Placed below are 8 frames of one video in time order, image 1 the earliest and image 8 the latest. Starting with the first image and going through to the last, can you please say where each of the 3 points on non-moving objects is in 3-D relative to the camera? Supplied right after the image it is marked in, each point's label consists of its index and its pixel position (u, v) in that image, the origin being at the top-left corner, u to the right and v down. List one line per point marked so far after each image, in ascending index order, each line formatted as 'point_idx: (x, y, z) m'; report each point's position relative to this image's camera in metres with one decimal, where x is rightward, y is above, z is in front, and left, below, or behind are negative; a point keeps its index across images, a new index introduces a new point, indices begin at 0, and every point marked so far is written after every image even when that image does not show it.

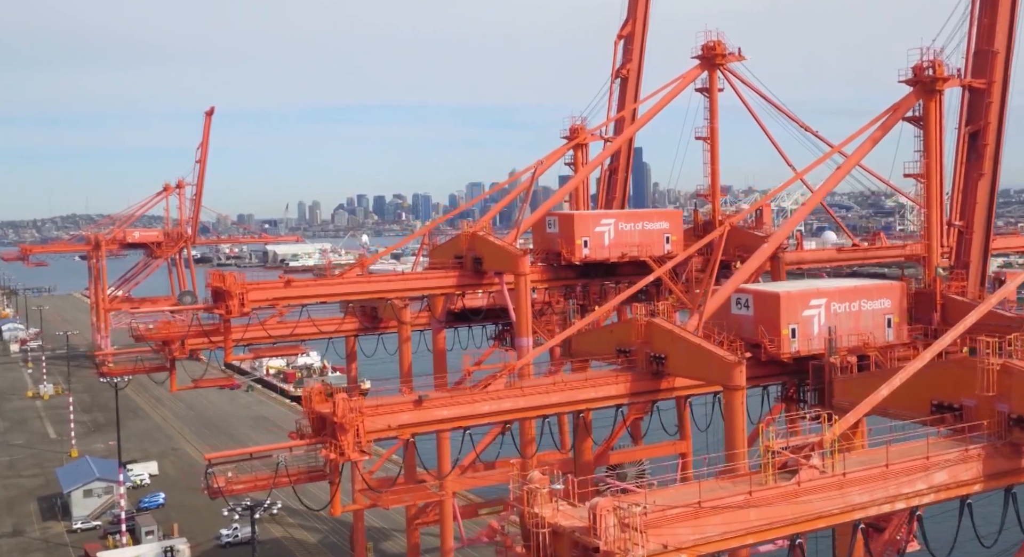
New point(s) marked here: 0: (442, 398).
0: (-0.8, -1.5, +12.5) m
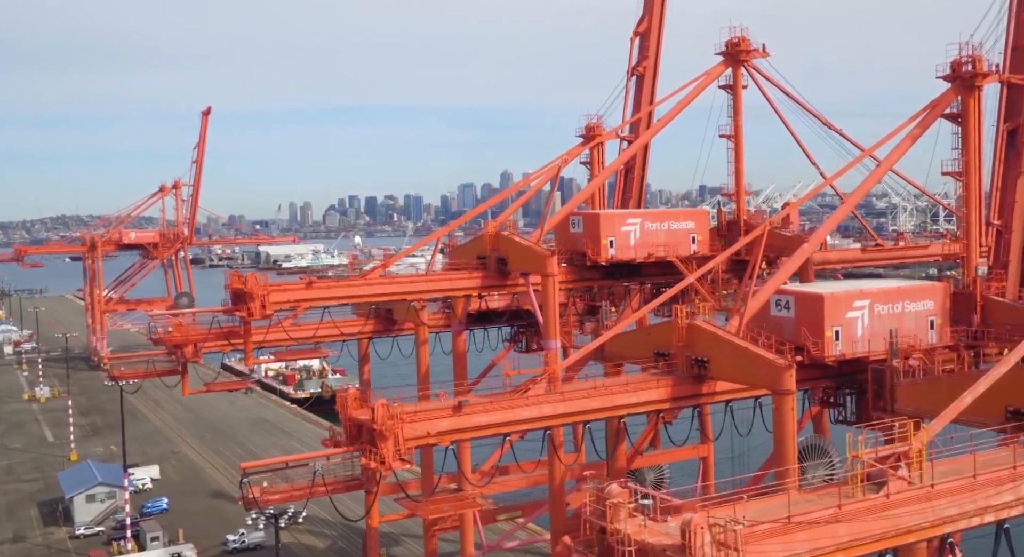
0: (-0.3, -1.5, +12.0) m
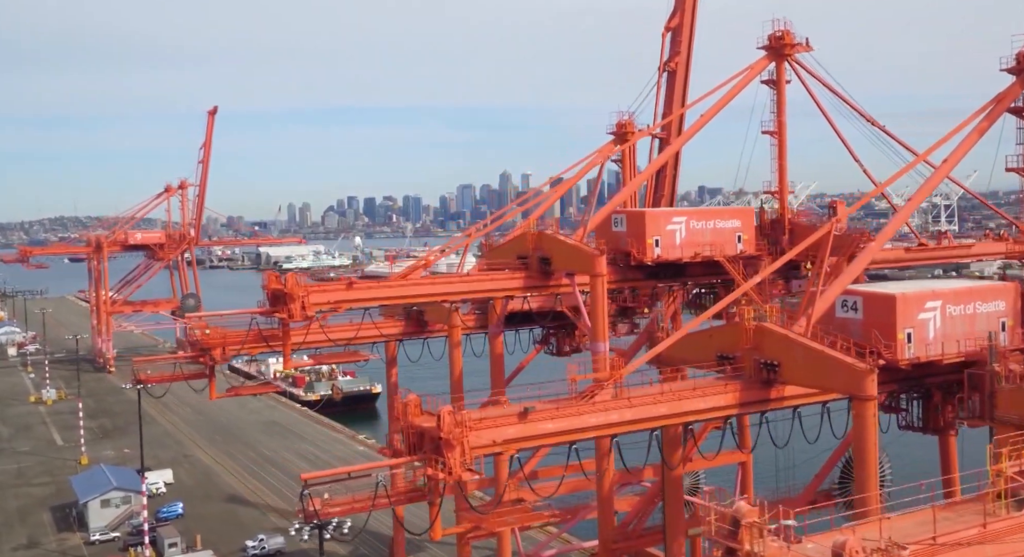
0: (+0.4, -1.5, +11.5) m
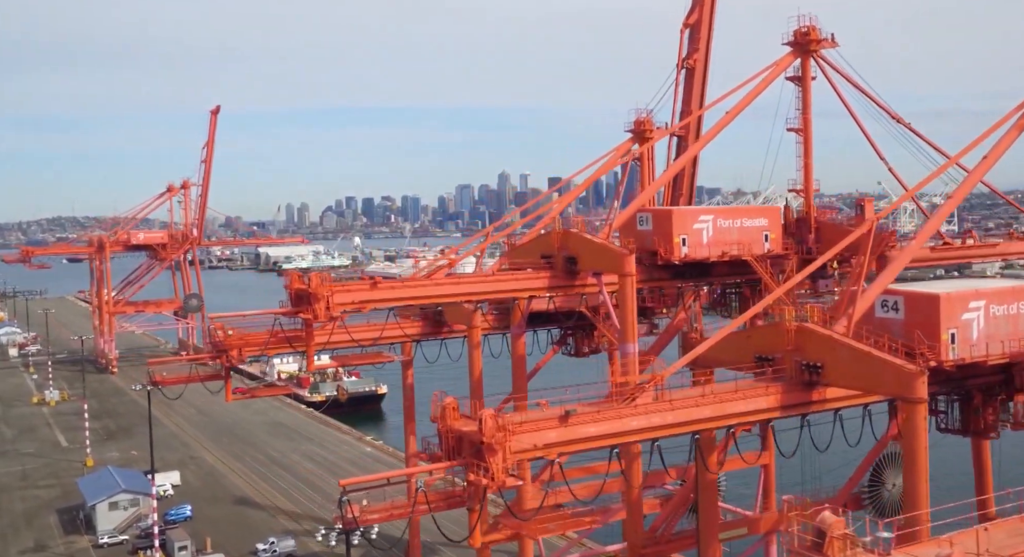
0: (+0.8, -1.5, +11.2) m
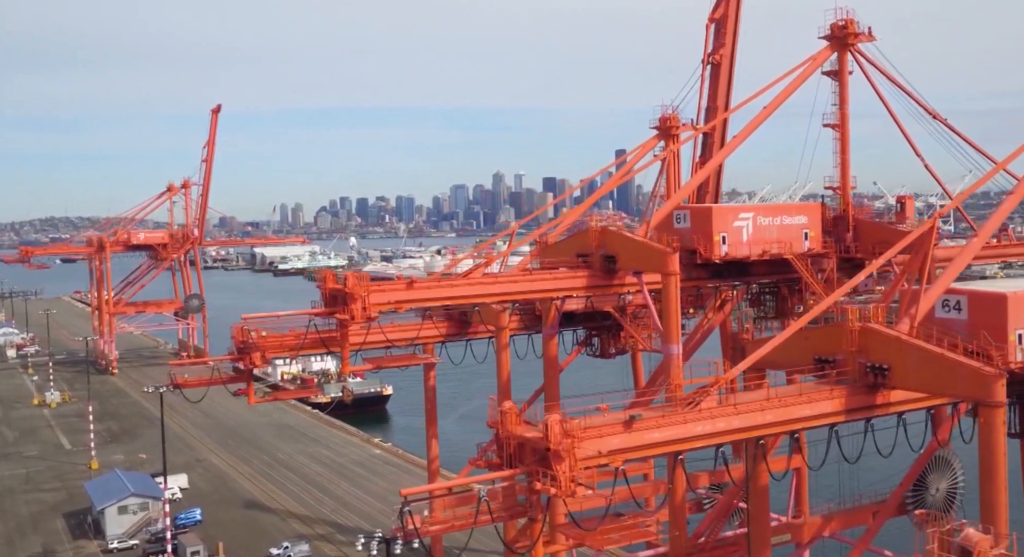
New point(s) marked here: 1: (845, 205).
0: (+1.5, -1.5, +10.7) m
1: (+6.1, +1.4, +19.0) m
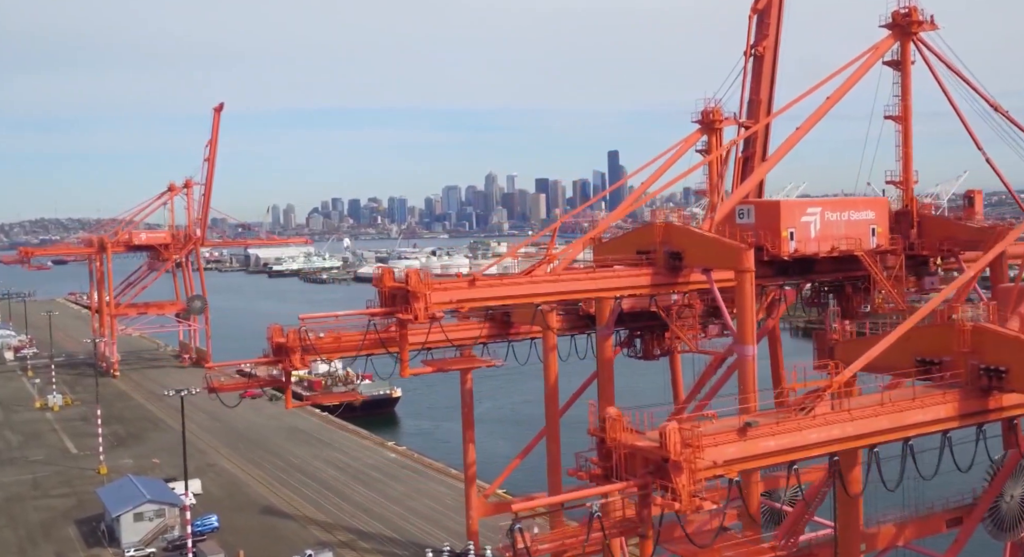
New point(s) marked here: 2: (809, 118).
0: (+2.4, -1.4, +9.9) m
1: (+7.0, +1.4, +18.2) m
2: (+5.4, +2.9, +18.6) m
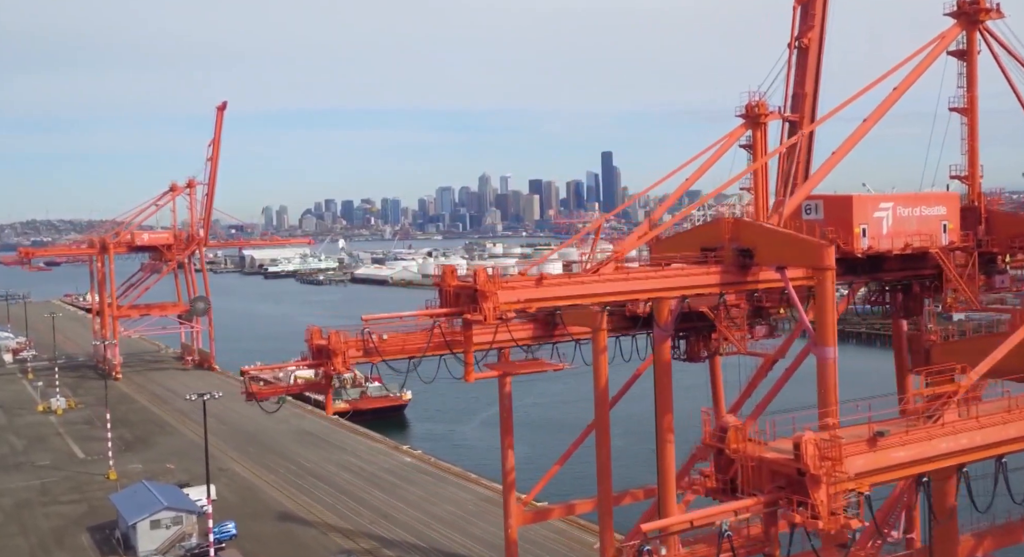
0: (+3.4, -1.4, +9.2) m
1: (+7.9, +1.4, +17.5) m
2: (+6.3, +3.0, +17.8) m
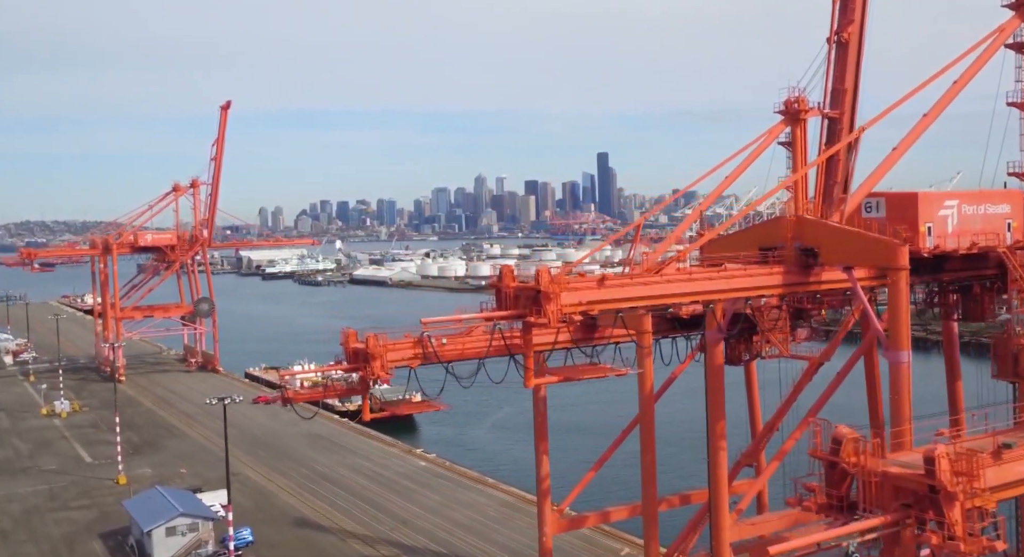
0: (+4.1, -1.4, +8.5) m
1: (+8.6, +1.4, +16.9) m
2: (+7.0, +3.0, +17.2) m
